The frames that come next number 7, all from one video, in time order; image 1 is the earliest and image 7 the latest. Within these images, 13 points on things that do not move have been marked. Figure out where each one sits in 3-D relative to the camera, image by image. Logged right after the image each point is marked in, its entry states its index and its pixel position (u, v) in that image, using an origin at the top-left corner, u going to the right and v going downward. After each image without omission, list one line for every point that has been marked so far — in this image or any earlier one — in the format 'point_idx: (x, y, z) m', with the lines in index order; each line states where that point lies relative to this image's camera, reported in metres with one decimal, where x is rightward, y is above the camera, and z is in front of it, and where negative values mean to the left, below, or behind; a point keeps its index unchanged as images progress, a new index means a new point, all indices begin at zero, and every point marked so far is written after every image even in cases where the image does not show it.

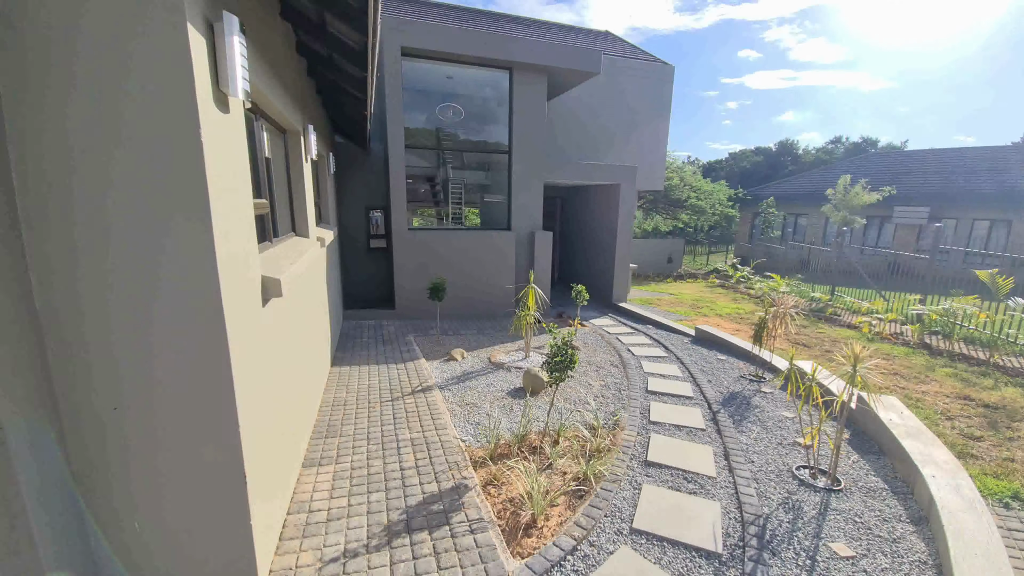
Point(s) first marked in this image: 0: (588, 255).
0: (+2.1, +0.9, +11.7) m
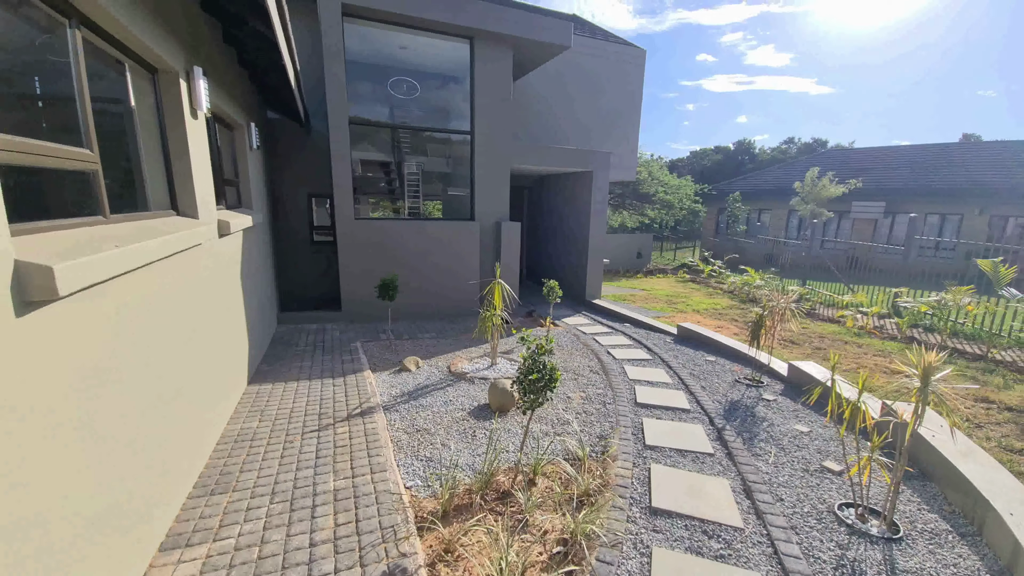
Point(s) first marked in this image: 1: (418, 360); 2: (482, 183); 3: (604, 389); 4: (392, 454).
0: (+1.2, +1.0, +10.9) m
1: (-1.2, -1.0, +5.4) m
2: (-0.6, +2.1, +8.3) m
3: (+1.0, -1.1, +4.7) m
4: (-0.9, -1.3, +3.2) m
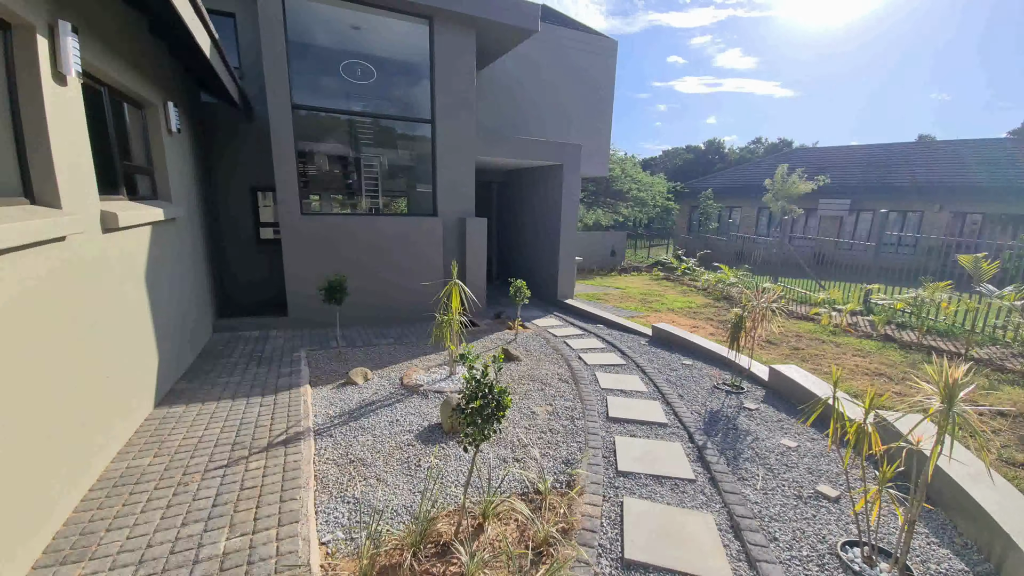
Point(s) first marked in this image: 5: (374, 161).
0: (+0.4, +1.0, +10.4) m
1: (-1.7, -1.0, +4.8) m
2: (-1.3, +2.1, +7.7) m
3: (+0.6, -1.2, +4.2) m
4: (-1.3, -1.3, +2.6) m
5: (-2.4, +2.2, +7.4) m
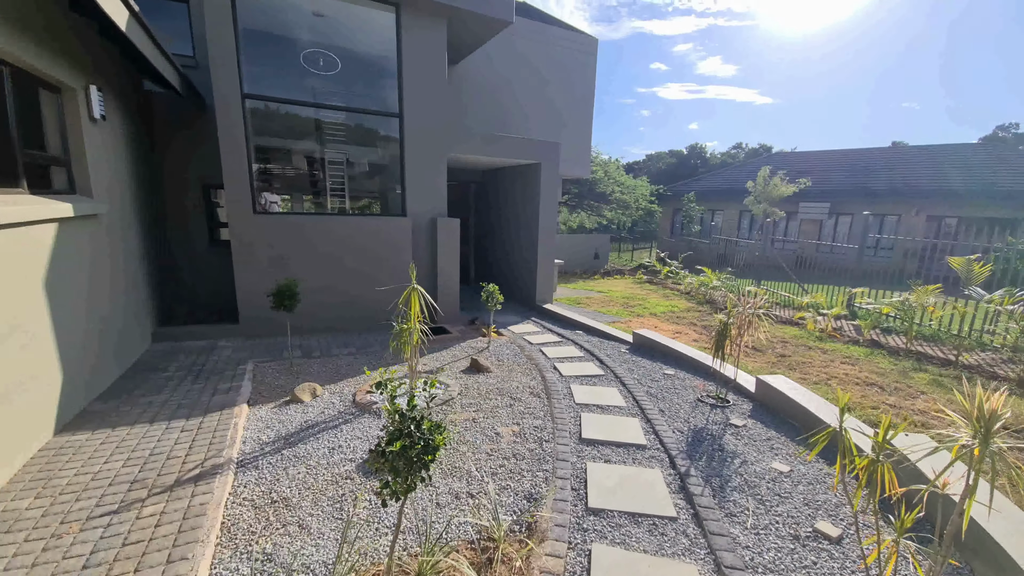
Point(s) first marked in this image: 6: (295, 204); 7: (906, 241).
0: (-0.1, +0.9, +10.0) m
1: (-2.0, -1.0, +4.3) m
2: (-1.7, +2.0, +7.3) m
3: (+0.3, -1.2, +3.8) m
4: (-1.6, -1.4, +2.2) m
5: (-2.9, +2.1, +6.9) m
6: (-3.5, +1.3, +6.6) m
7: (+11.6, +1.4, +12.2) m
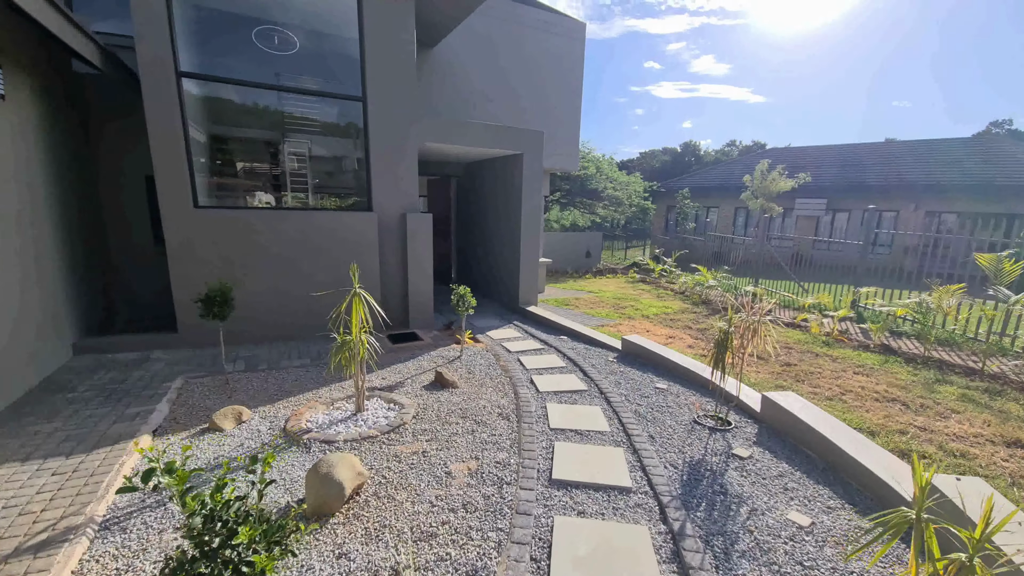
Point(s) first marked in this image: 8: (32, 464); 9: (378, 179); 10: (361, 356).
0: (-0.5, +0.9, +9.4) m
1: (-2.4, -1.1, +3.6) m
2: (-2.1, +2.0, +6.6) m
3: (0.0, -1.2, +3.1) m
4: (-1.8, -1.4, +1.5) m
5: (-3.2, +2.1, +6.2) m
6: (-3.8, +1.3, +5.9) m
7: (+11.2, +1.5, +11.7) m
8: (-3.4, -1.2, +2.9) m
9: (-2.1, +1.7, +6.6) m
10: (-1.3, -0.6, +3.6) m
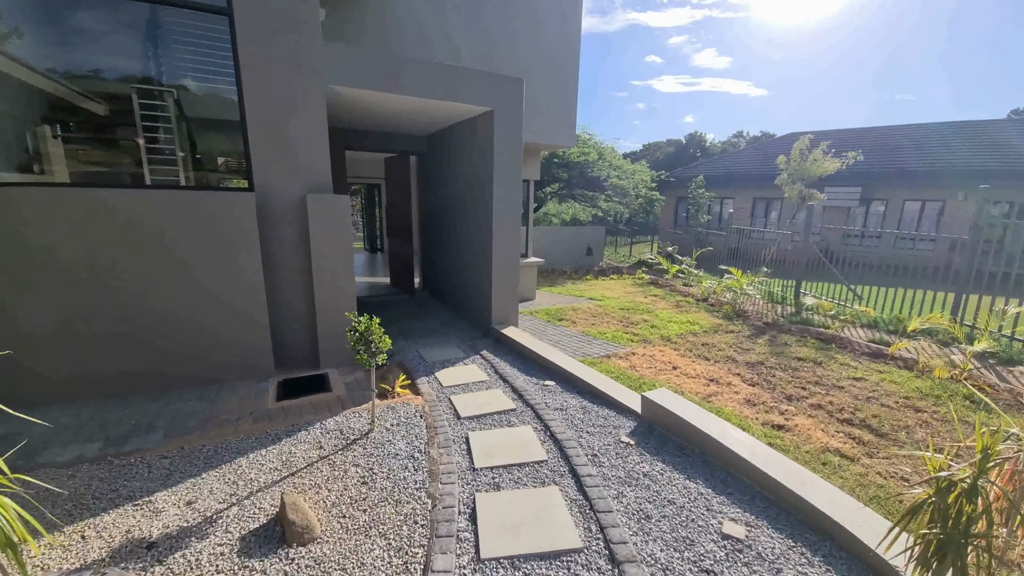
0: (-0.9, +0.7, +7.0) m
1: (-2.8, -1.3, +1.3) m
2: (-2.5, +1.7, +4.2) m
3: (-0.5, -1.5, +0.8) m
4: (-2.3, -1.7, -0.8) m
5: (-3.7, +1.9, +3.8) m
6: (-4.3, +1.1, +3.6) m
7: (+10.7, +1.3, +9.3) m
8: (-3.8, -1.5, +0.6) m
9: (-2.6, +1.5, +4.3) m
10: (-1.8, -0.8, +1.3) m
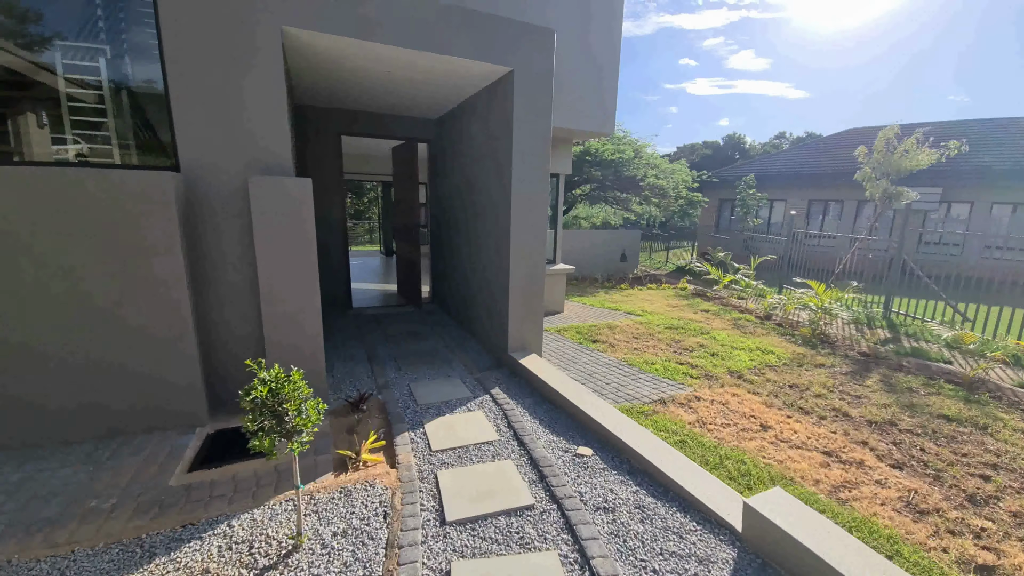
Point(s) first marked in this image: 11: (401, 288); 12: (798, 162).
0: (-0.6, +0.6, +5.7) m
1: (-2.9, -1.4, +0.1) m
2: (-2.4, +1.6, +3.1) m
3: (-0.6, -1.6, -0.5) m
4: (-2.5, -1.8, -2.0) m
5: (-3.5, +1.8, +2.7) m
6: (-4.1, +1.0, +2.5) m
7: (+11.2, +0.9, +7.3) m
8: (-3.9, -1.6, -0.5) m
9: (-2.4, +1.4, +3.1) m
10: (-1.9, -0.9, +0.1) m
11: (-2.0, 0.0, +7.6) m
12: (+13.1, +5.8, +18.8) m
